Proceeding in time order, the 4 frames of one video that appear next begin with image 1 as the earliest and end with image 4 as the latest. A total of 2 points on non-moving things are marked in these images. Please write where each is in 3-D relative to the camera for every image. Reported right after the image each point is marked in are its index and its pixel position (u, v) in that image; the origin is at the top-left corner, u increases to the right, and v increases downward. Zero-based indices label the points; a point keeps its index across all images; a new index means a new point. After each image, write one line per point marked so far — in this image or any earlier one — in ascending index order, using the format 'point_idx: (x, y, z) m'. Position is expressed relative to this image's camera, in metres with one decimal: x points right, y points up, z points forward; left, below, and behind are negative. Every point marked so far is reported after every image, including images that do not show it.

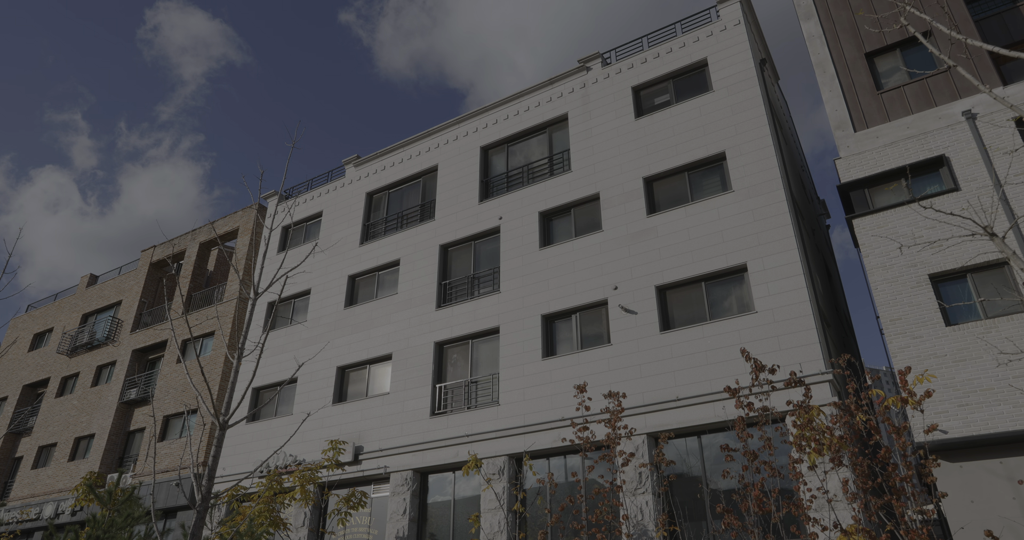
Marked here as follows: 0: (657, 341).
0: (+3.7, -1.8, +17.2) m
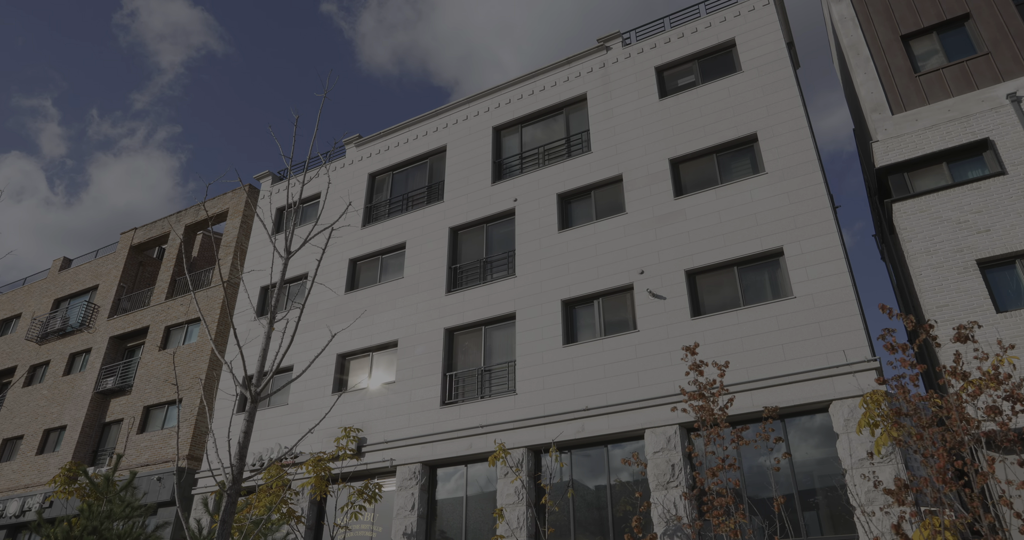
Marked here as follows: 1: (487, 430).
0: (+4.2, -1.4, +16.4) m
1: (-0.6, -4.2, +17.8) m
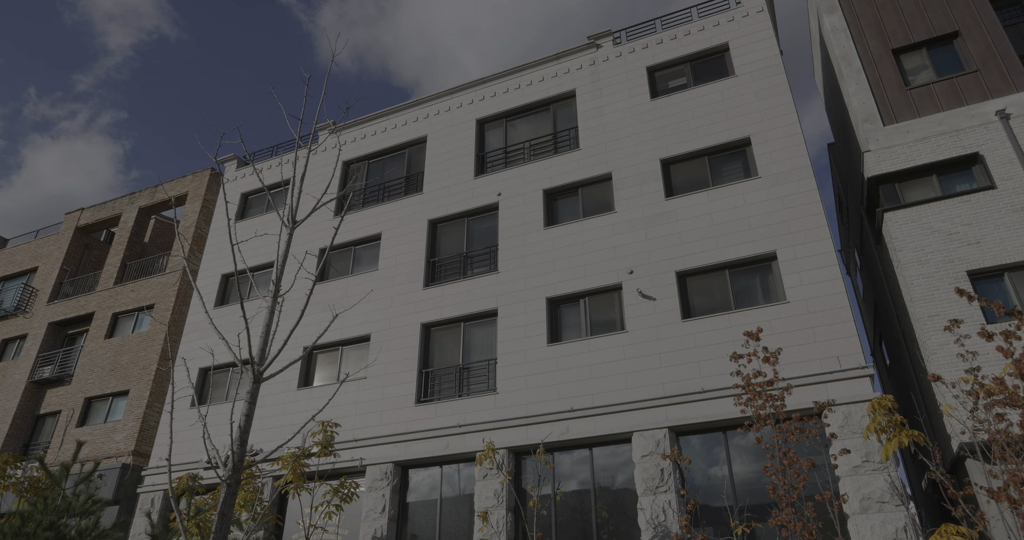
0: (+3.9, -1.4, +16.1) m
1: (-1.2, -4.0, +17.1) m
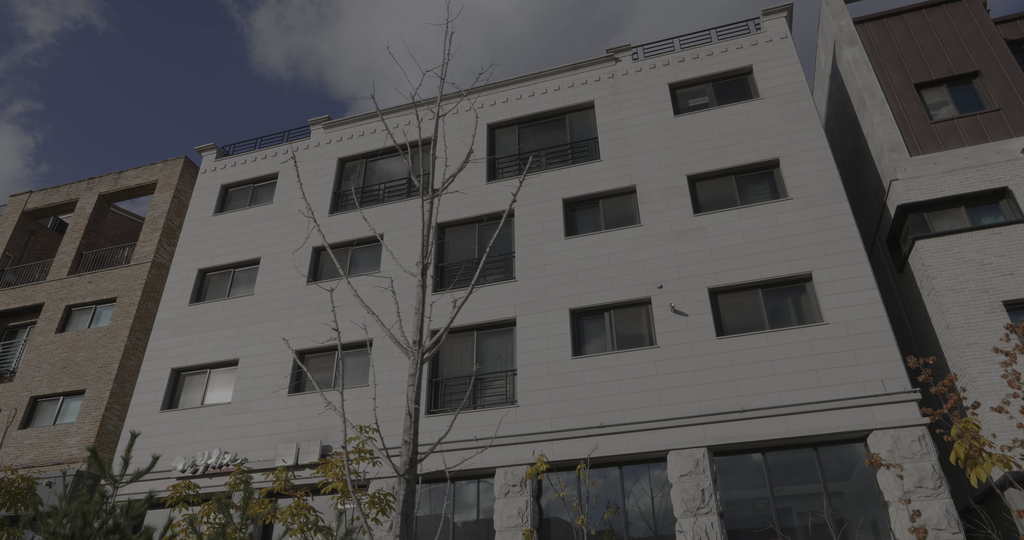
0: (+4.6, -1.8, +15.7) m
1: (-0.7, -4.1, +16.1) m
